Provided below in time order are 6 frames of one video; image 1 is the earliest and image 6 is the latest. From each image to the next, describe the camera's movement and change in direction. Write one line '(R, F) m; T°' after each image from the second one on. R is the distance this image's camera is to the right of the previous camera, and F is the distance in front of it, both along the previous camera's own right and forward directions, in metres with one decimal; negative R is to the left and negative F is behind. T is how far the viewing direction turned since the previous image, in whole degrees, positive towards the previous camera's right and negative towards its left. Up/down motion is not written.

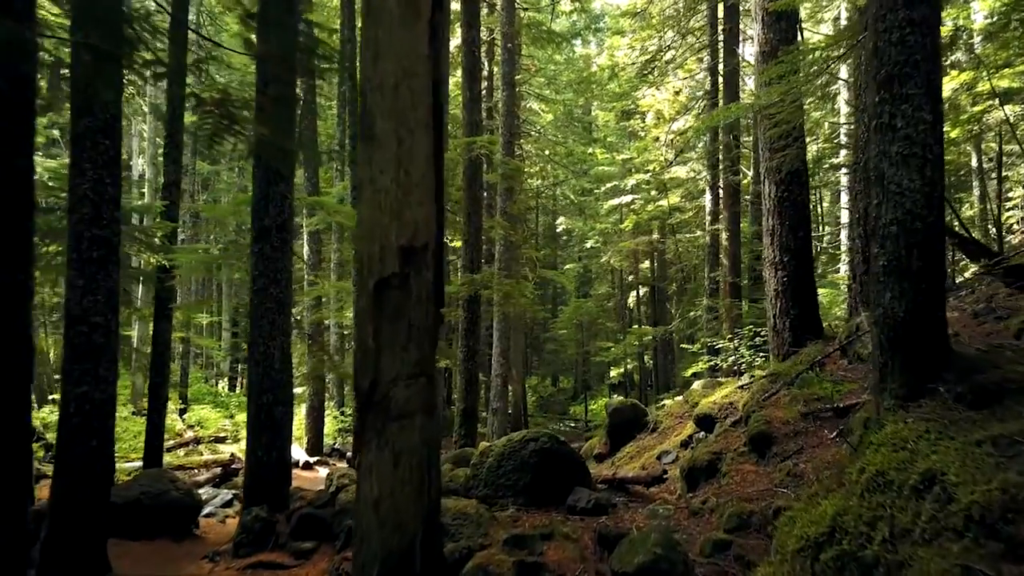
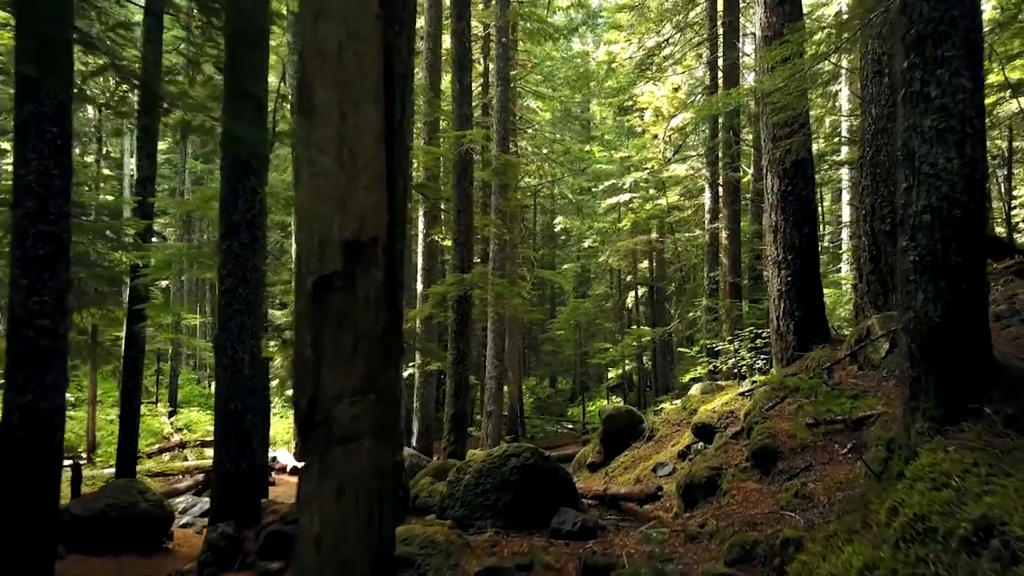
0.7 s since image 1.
(+0.1, +0.5) m; 0°
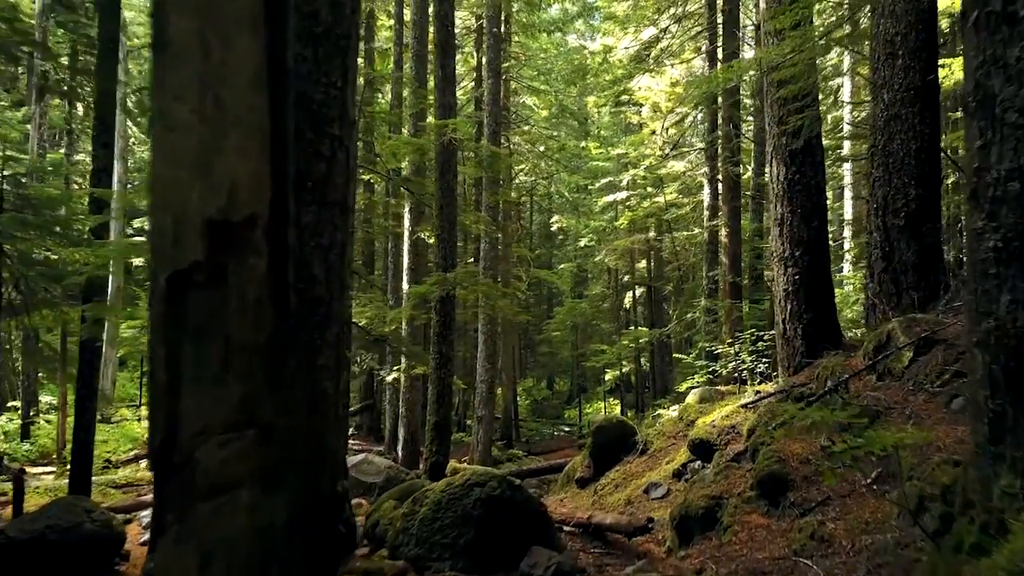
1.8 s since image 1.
(+0.2, +0.7) m; 0°
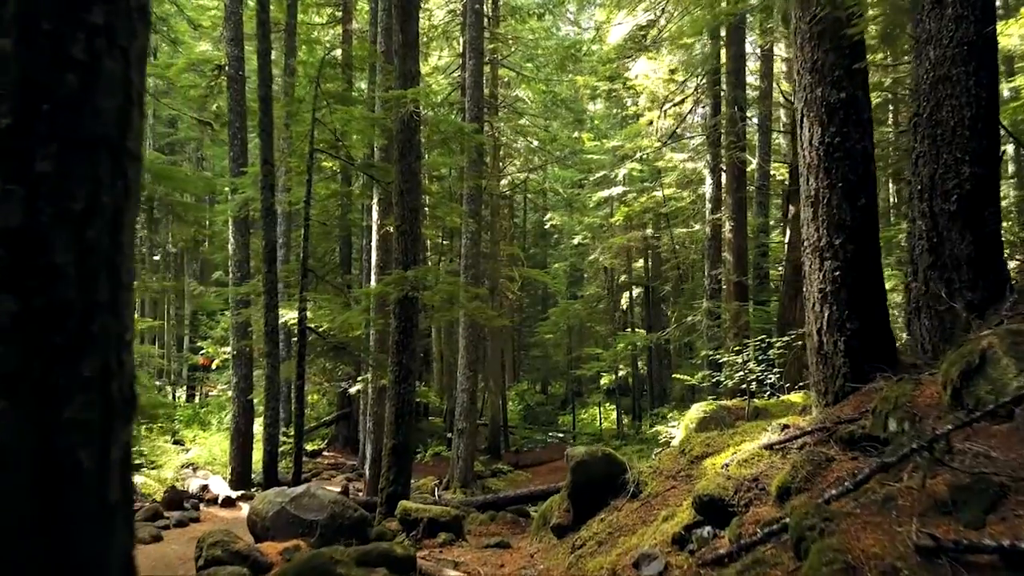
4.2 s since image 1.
(+0.4, +1.5) m; 0°
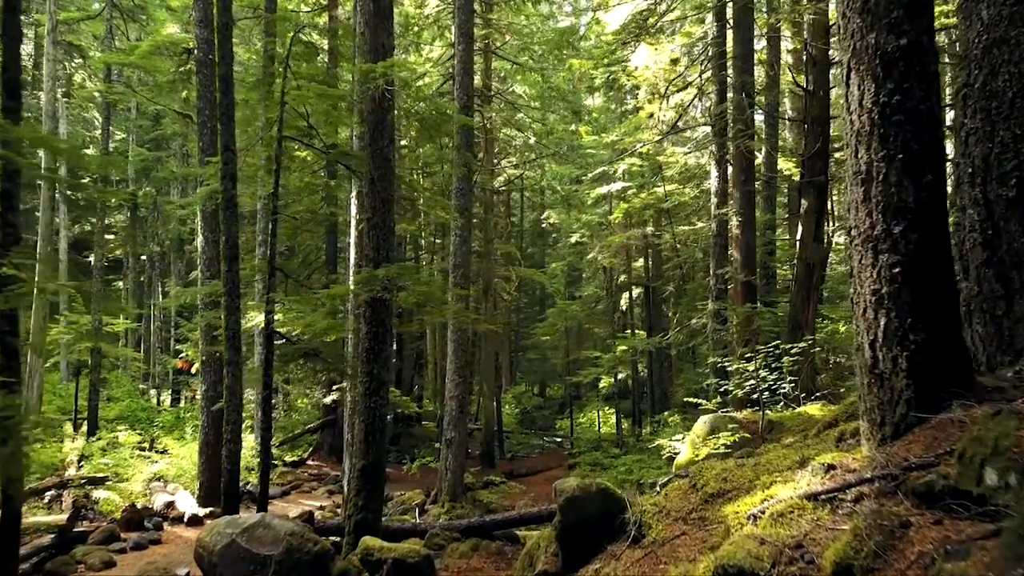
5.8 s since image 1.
(+0.2, +1.0) m; 0°
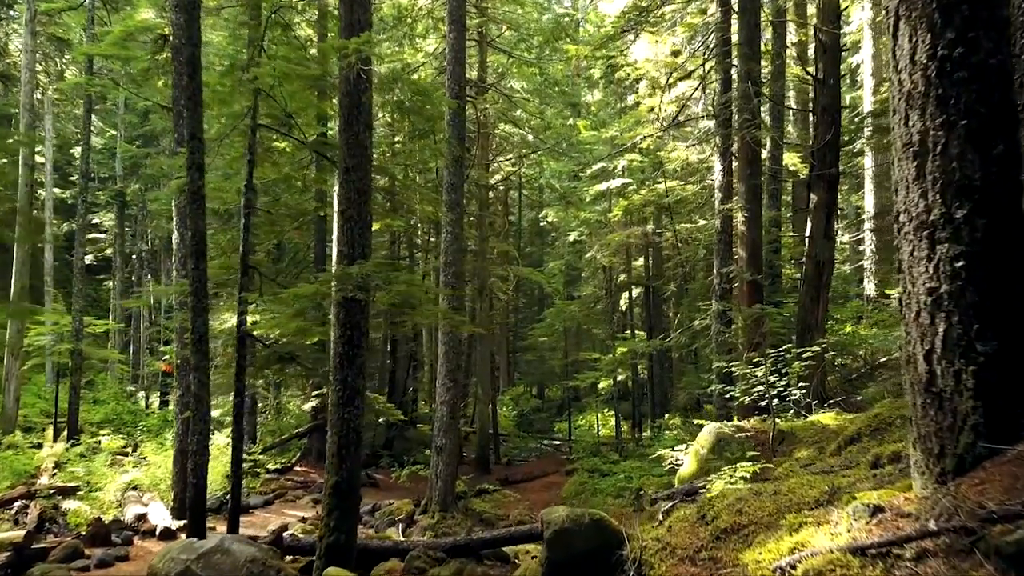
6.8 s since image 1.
(+0.1, +0.7) m; 0°
